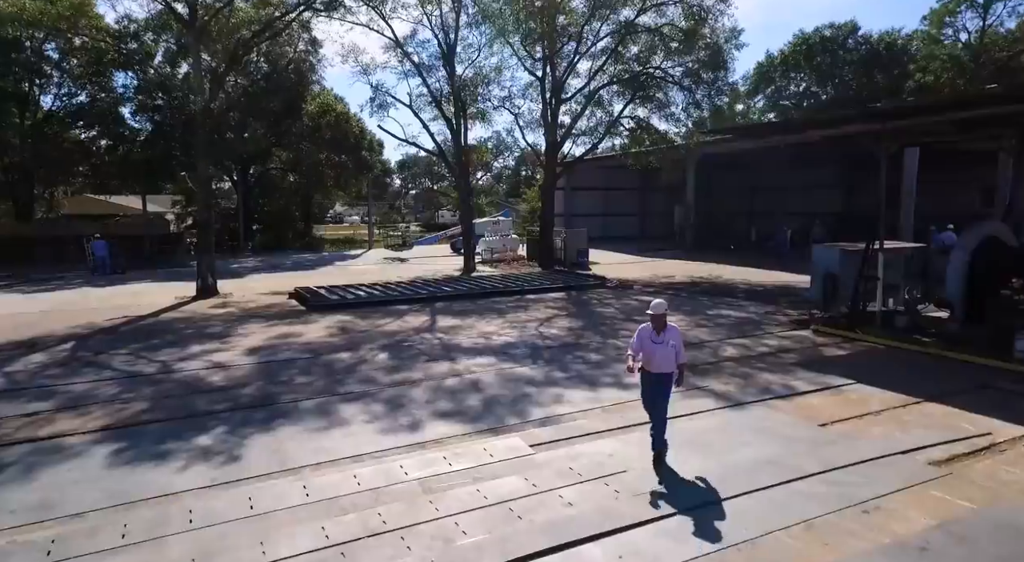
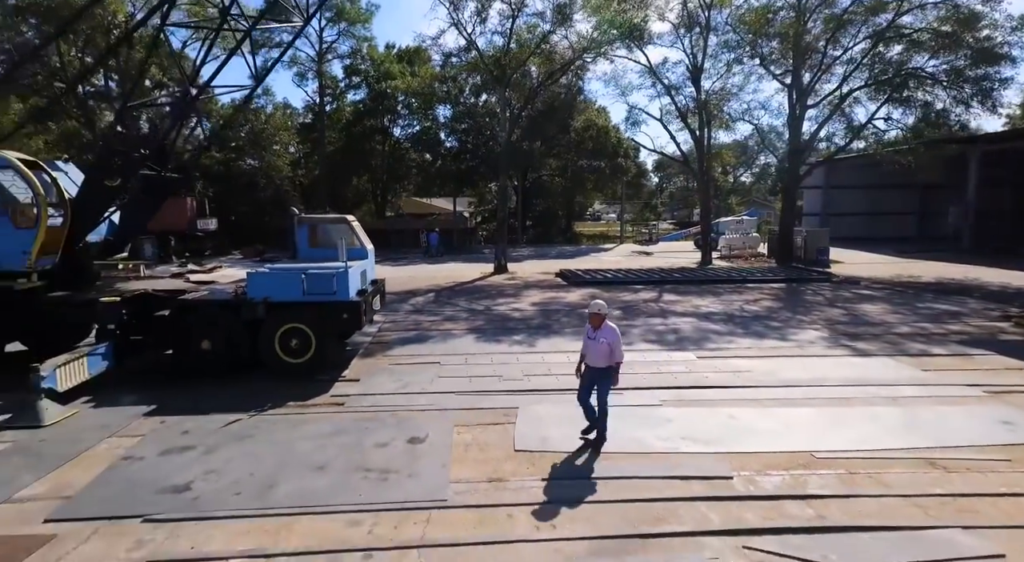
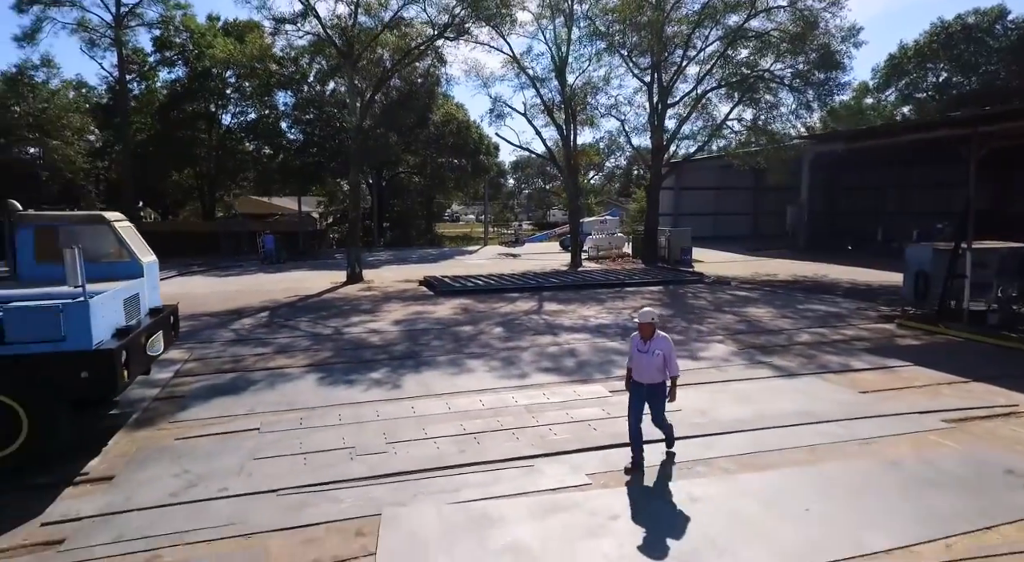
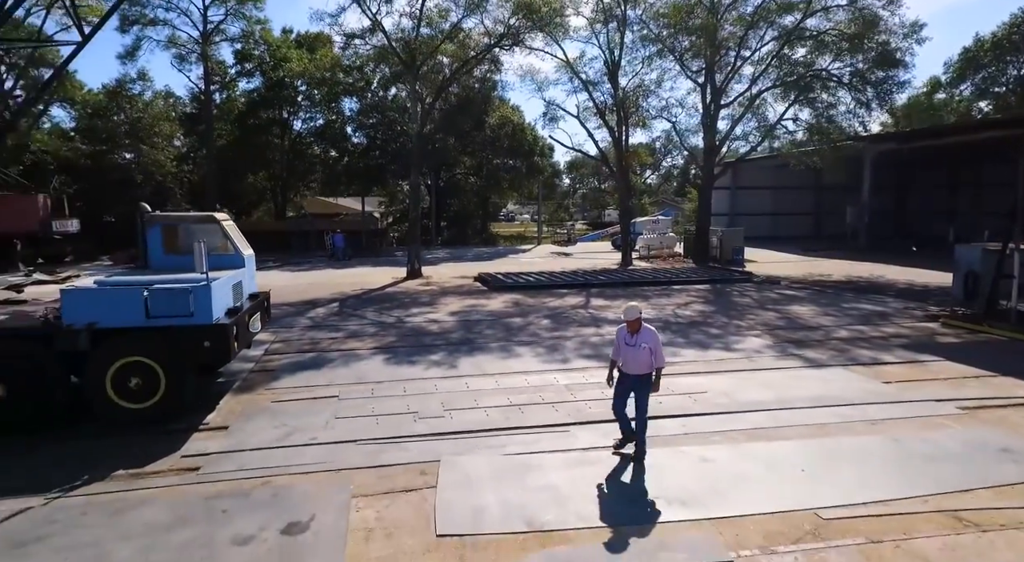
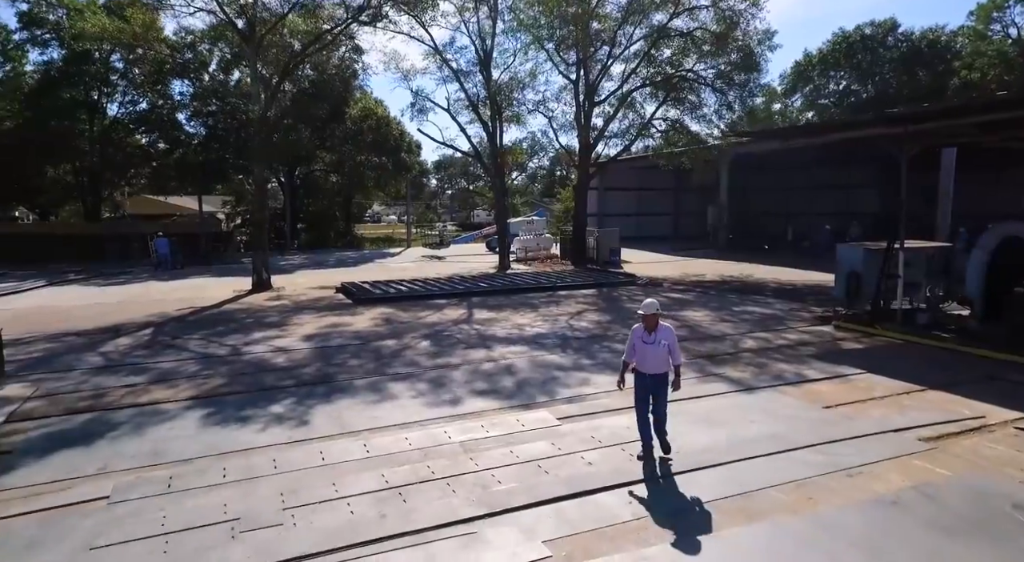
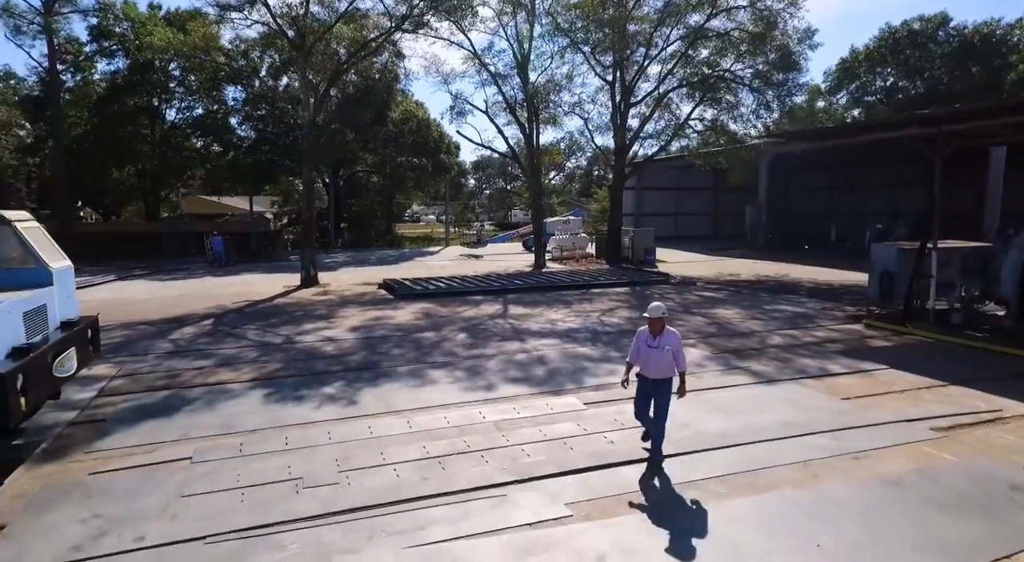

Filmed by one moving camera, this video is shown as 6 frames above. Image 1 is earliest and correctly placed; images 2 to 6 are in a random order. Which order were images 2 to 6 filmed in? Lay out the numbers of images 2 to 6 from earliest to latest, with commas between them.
5, 6, 3, 4, 2
